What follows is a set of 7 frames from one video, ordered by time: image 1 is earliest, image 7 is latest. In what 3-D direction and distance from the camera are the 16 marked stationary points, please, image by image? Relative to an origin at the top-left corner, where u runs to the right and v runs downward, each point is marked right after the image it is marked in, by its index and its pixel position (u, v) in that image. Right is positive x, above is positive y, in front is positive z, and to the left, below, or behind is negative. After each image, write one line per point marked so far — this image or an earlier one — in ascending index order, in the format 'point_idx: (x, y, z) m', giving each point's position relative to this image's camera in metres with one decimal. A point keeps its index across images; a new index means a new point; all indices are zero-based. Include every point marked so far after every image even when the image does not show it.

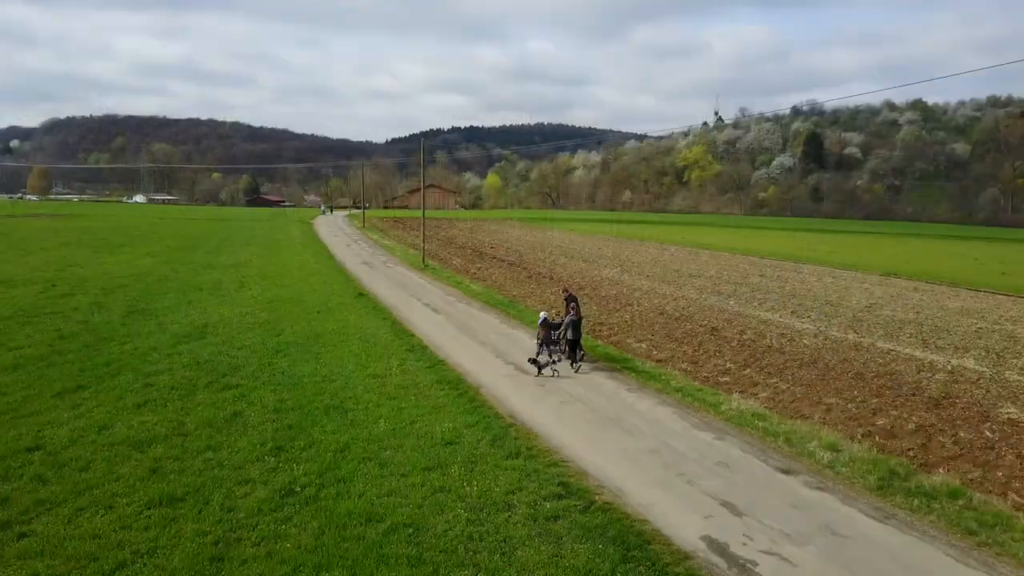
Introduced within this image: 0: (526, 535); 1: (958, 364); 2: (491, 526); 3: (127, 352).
0: (+0.3, -2.3, +8.0) m
1: (+8.7, -1.4, +16.2) m
2: (-0.2, -2.3, +8.2) m
3: (-7.8, -1.3, +17.0) m
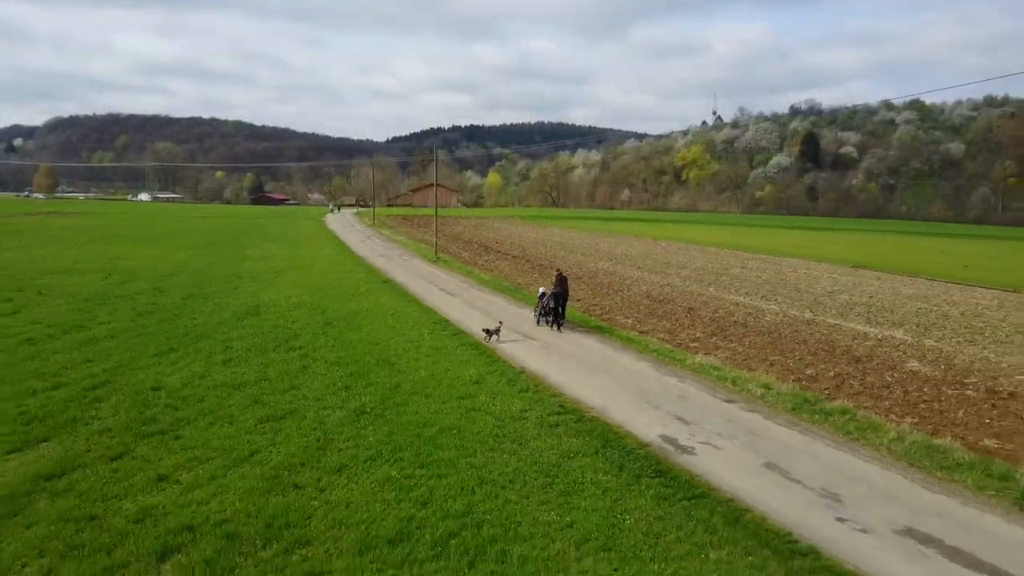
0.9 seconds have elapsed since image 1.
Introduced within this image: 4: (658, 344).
0: (+0.4, -1.9, +11.4) m
1: (+8.9, -1.0, +19.5) m
2: (0.0, -1.9, +11.6) m
3: (-7.6, -0.9, +20.4) m
4: (+3.1, -1.2, +17.6) m
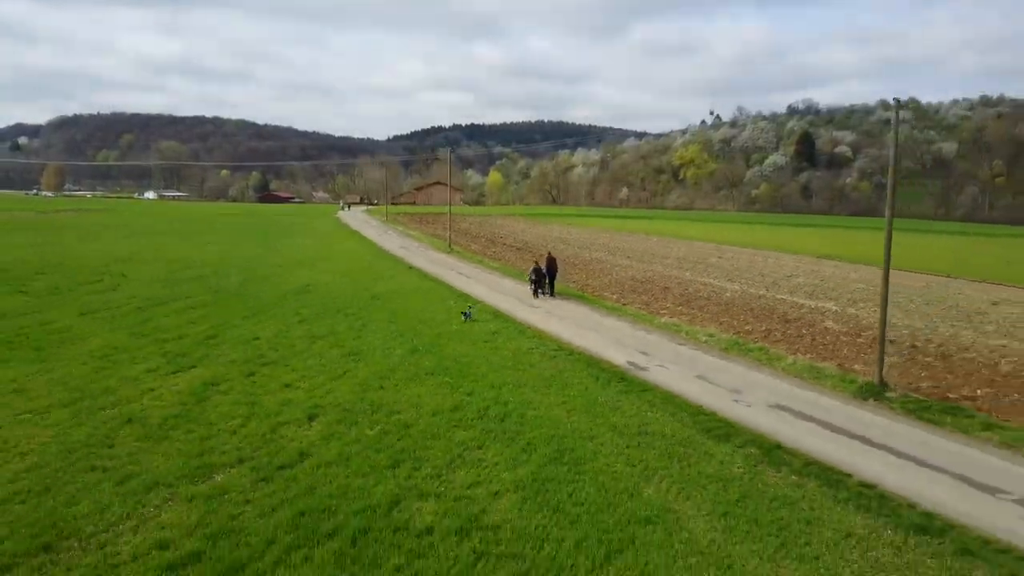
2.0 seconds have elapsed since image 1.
0: (+0.7, -1.4, +16.2) m
1: (+9.1, -0.5, +24.4) m
2: (+0.2, -1.4, +16.5) m
3: (-7.3, -0.3, +25.2) m
4: (+3.3, -0.6, +22.4) m
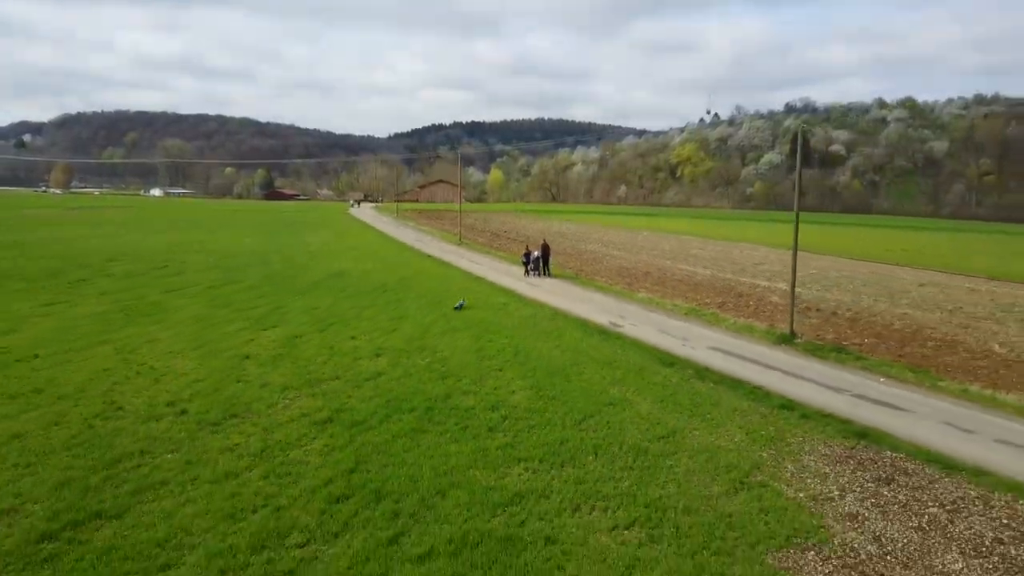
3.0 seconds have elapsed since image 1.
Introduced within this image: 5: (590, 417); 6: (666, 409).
0: (+0.9, -0.8, +21.2) m
1: (+9.3, +0.1, +29.4) m
2: (+0.4, -0.8, +21.4) m
3: (-7.1, +0.3, +30.2) m
4: (+3.5, 0.0, +27.4) m
5: (+1.2, -2.0, +13.1) m
6: (+2.5, -1.9, +13.4) m
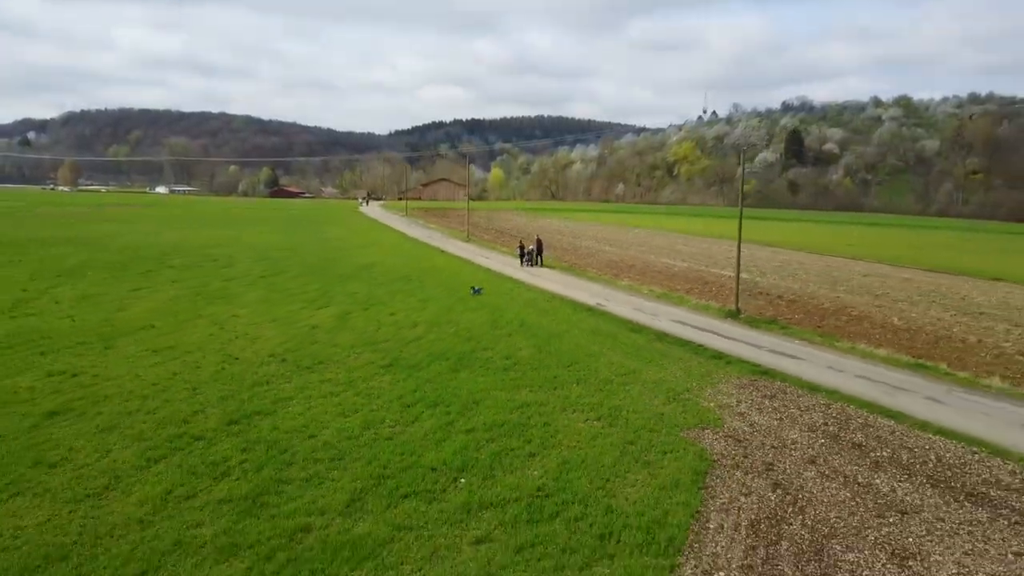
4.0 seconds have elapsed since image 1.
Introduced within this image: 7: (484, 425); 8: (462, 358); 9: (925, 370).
0: (+1.0, -0.4, +26.4) m
1: (+9.5, +0.6, +34.6) m
2: (+0.6, -0.4, +26.7) m
3: (-7.0, +0.7, +35.4) m
4: (+3.7, +0.4, +32.6) m
5: (+1.4, -1.6, +18.3) m
6: (+2.6, -1.5, +18.6) m
7: (-0.5, -2.3, +13.9) m
8: (-1.1, -1.6, +19.0) m
9: (+8.8, -1.7, +17.8) m
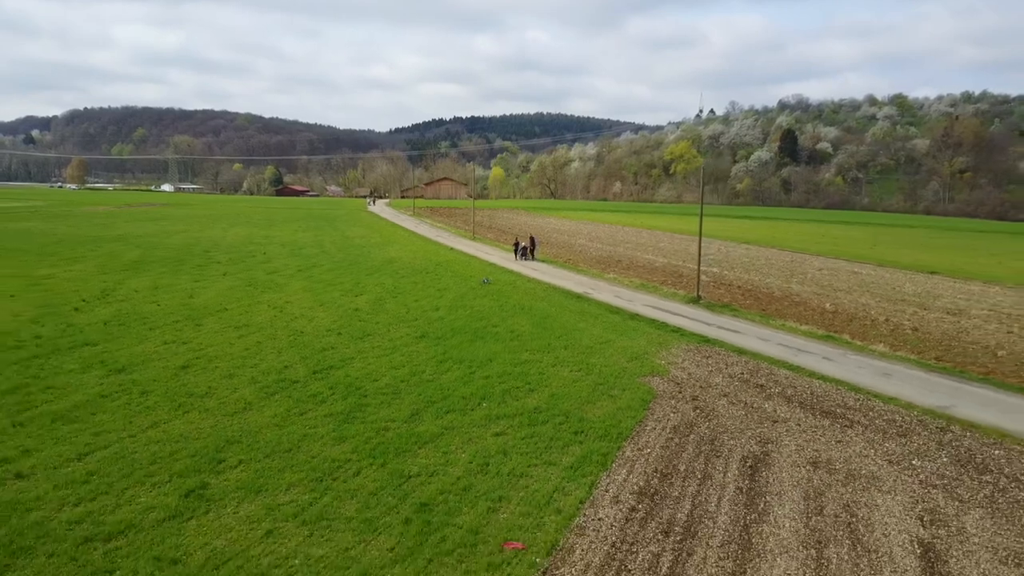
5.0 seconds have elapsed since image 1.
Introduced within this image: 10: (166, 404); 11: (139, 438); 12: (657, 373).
0: (+1.1, -0.1, +31.9) m
1: (+9.6, +0.9, +40.0) m
2: (+0.7, -0.1, +32.1) m
3: (-6.9, +1.1, +40.8) m
4: (+3.8, +0.7, +38.0) m
5: (+1.5, -1.3, +23.7) m
6: (+2.7, -1.2, +24.0) m
7: (-0.4, -2.0, +19.3) m
8: (-1.0, -1.3, +24.4) m
9: (+8.9, -1.4, +23.2) m
10: (-6.9, -2.3, +16.8) m
11: (-6.6, -2.6, +14.8) m
12: (+3.4, -2.0, +19.5) m
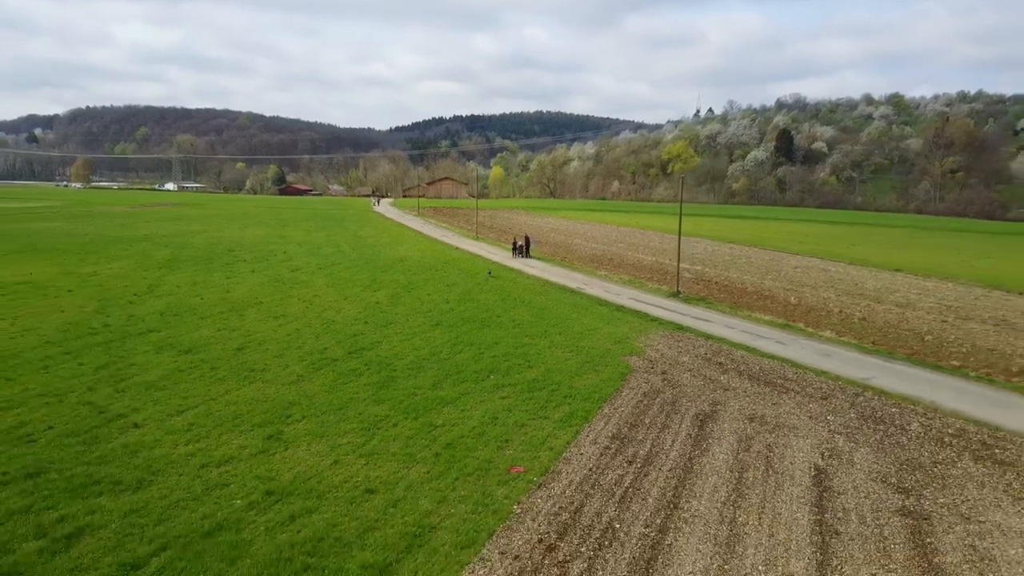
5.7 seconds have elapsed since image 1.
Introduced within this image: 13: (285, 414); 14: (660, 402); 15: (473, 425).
0: (+1.2, +0.1, +35.7) m
1: (+9.6, +1.1, +43.9) m
2: (+0.8, +0.1, +36.0) m
3: (-6.8, +1.3, +44.7) m
4: (+3.8, +0.9, +41.9) m
5: (+1.6, -1.2, +27.6) m
6: (+2.8, -1.1, +27.9) m
7: (-0.3, -1.8, +23.2) m
8: (-1.0, -1.1, +28.3) m
9: (+9.0, -1.3, +27.1) m
10: (-6.9, -2.2, +20.7) m
11: (-6.5, -2.5, +18.7) m
12: (+3.4, -1.8, +23.4) m
13: (-4.8, -2.7, +17.7) m
14: (+3.3, -2.5, +18.6) m
15: (-0.8, -2.8, +17.0) m
